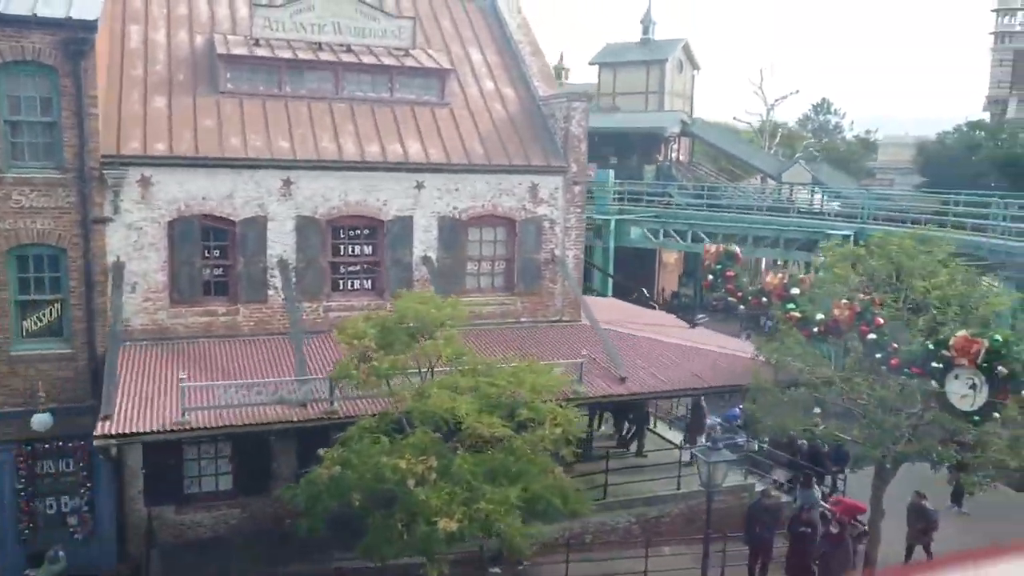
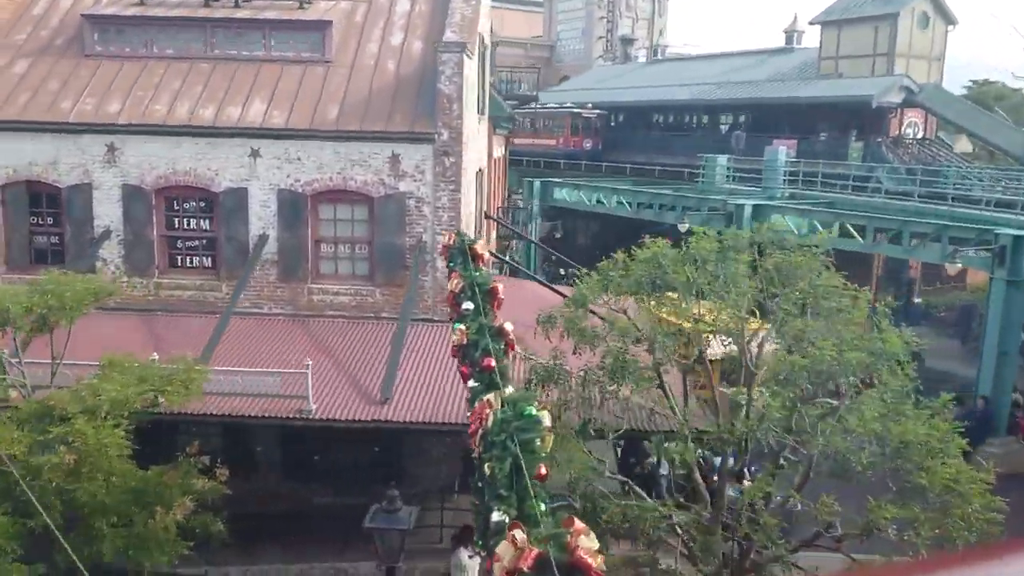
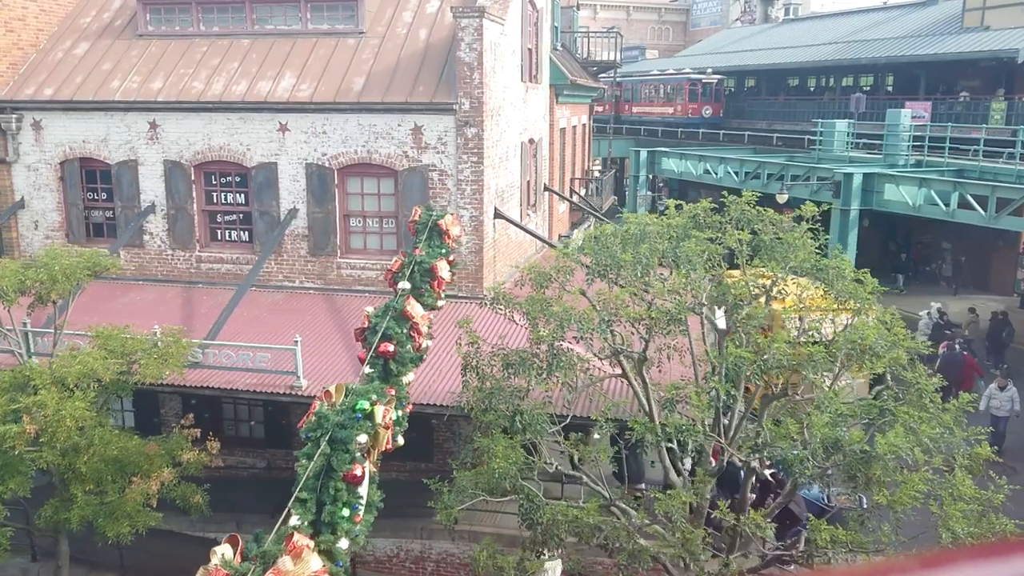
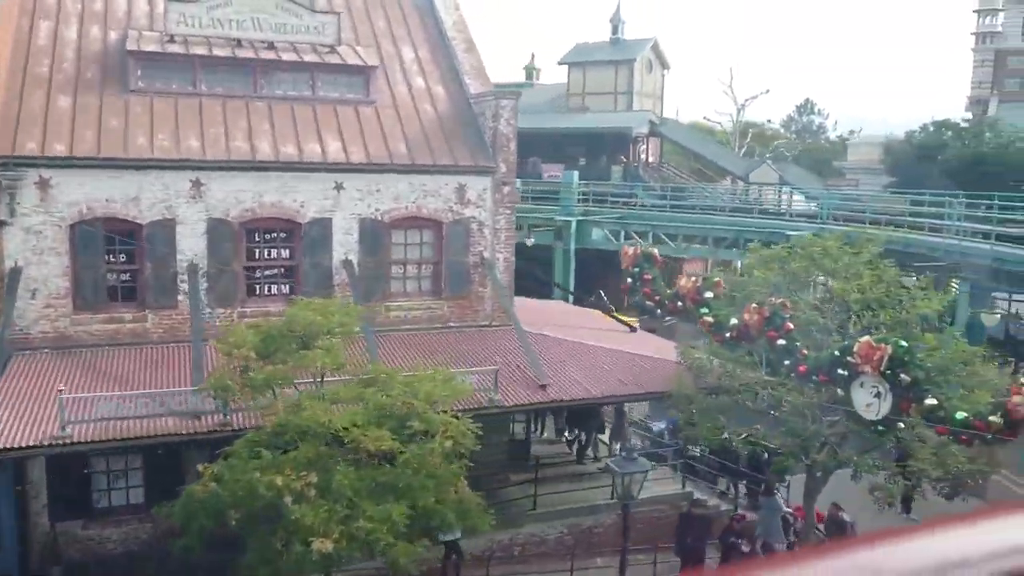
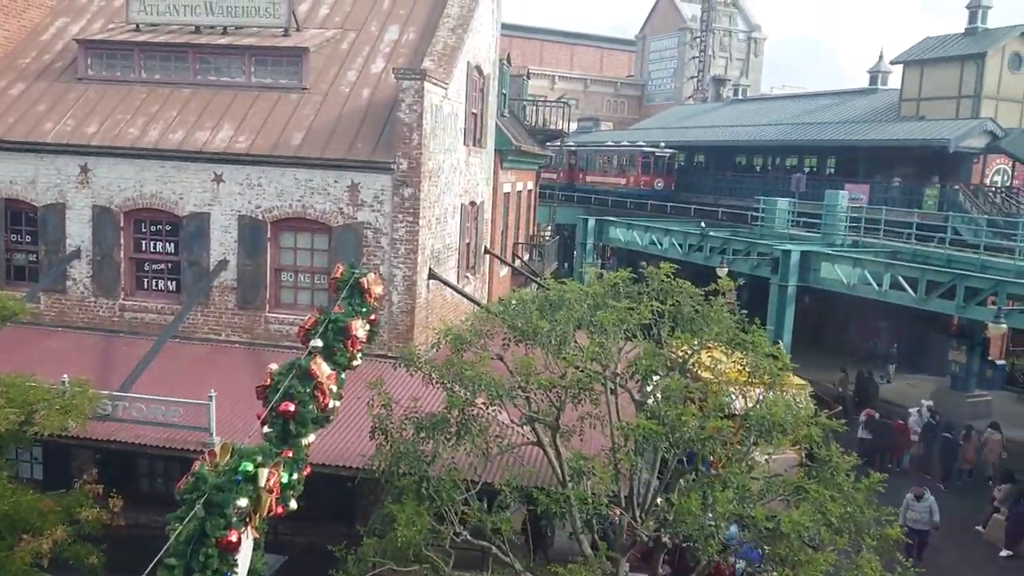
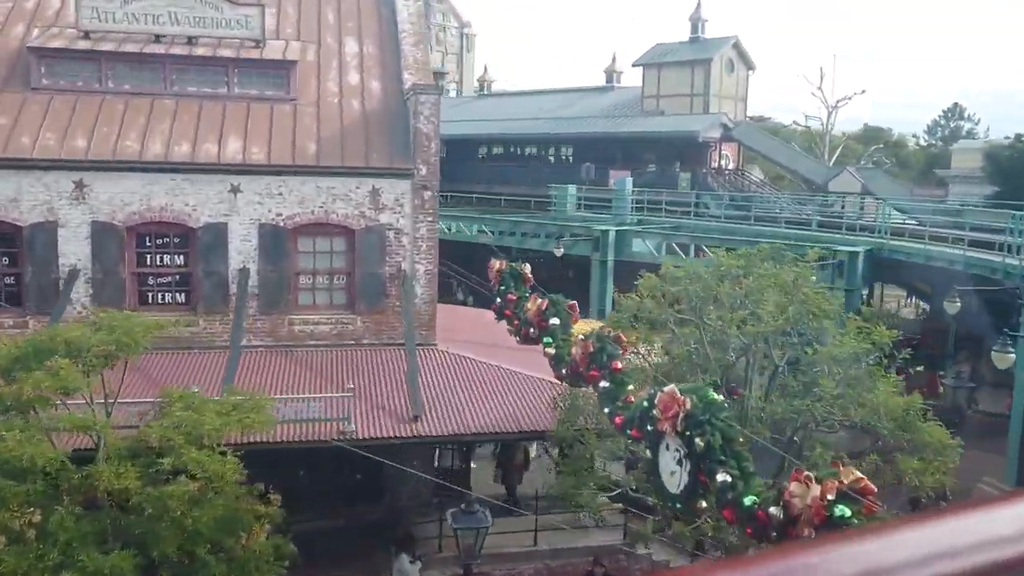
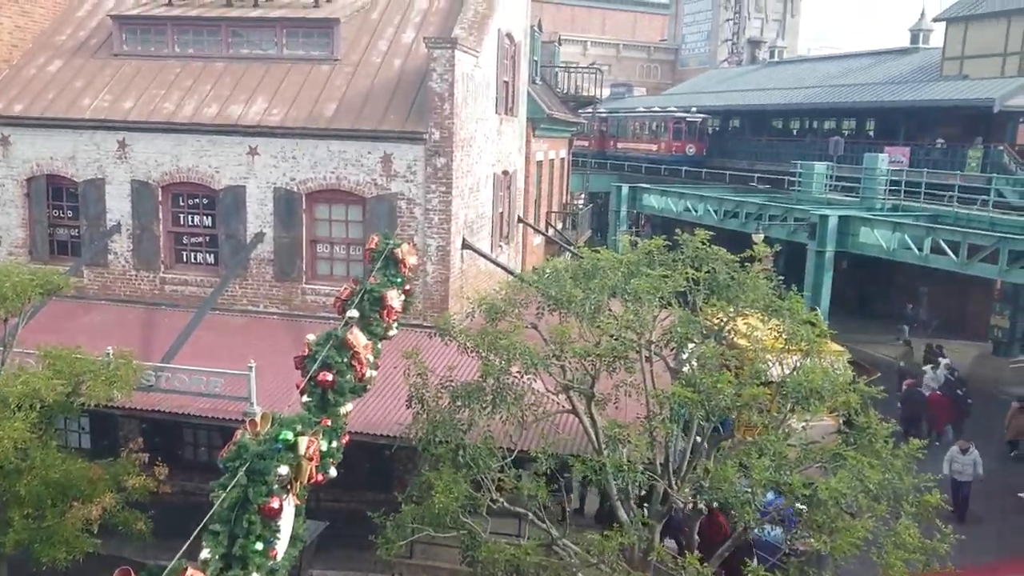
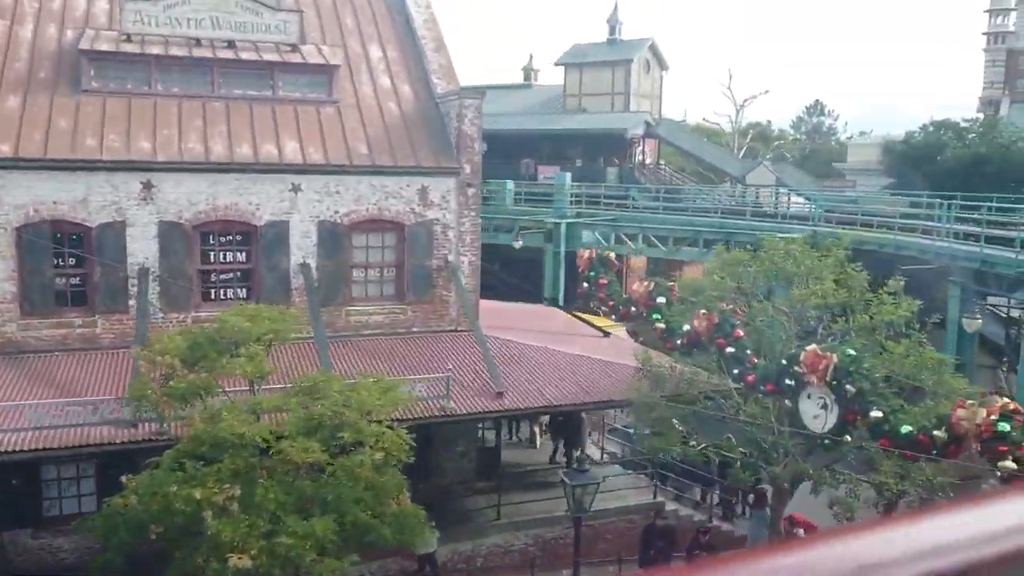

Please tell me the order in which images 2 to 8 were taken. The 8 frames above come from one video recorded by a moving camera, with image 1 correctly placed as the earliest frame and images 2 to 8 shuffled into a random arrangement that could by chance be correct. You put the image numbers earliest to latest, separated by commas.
4, 8, 6, 2, 3, 7, 5
